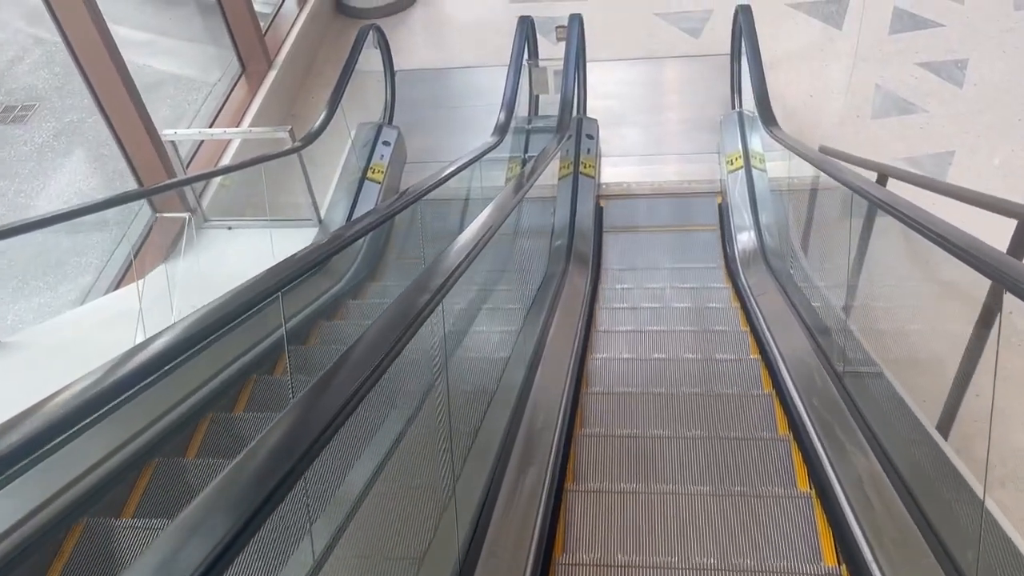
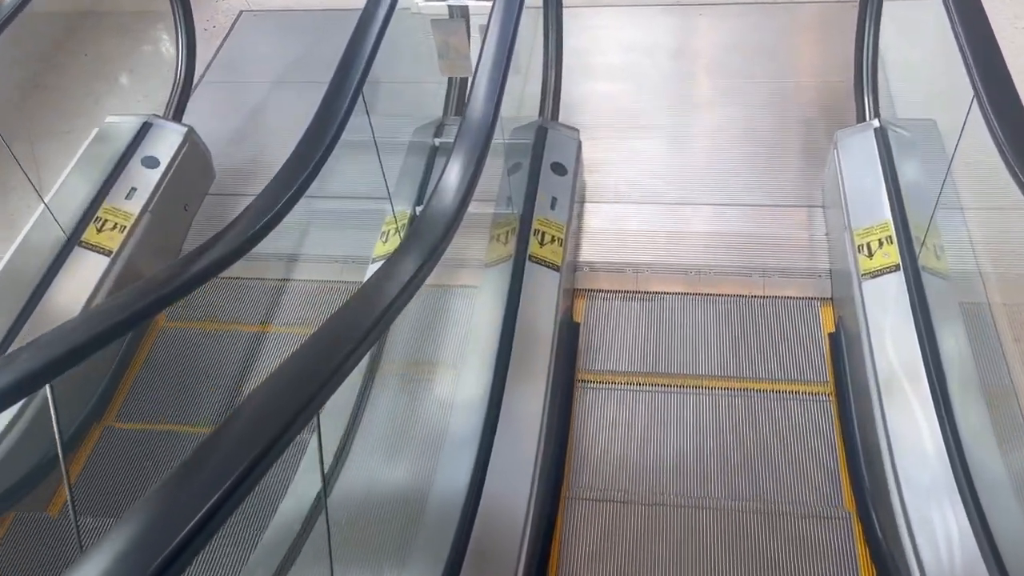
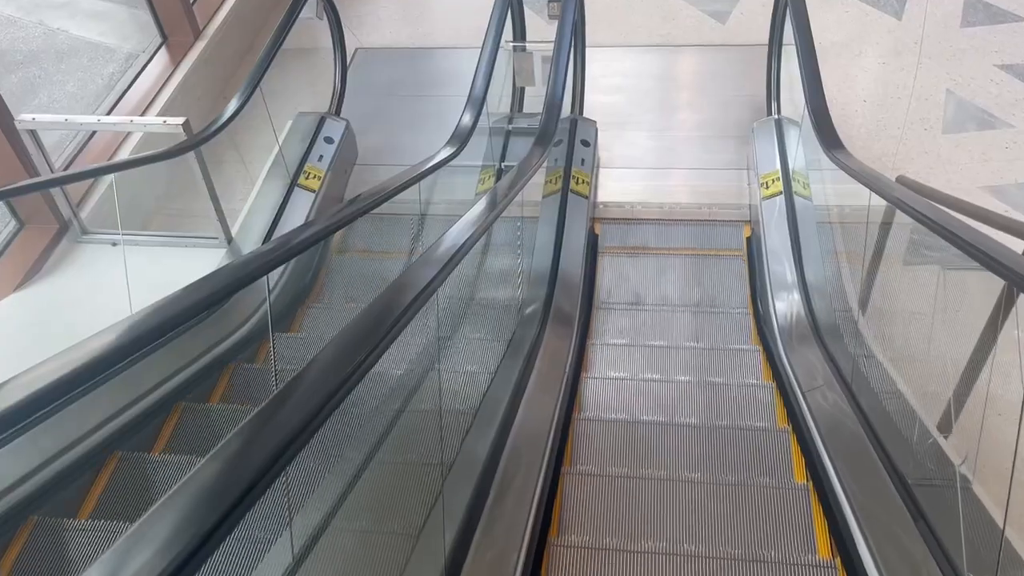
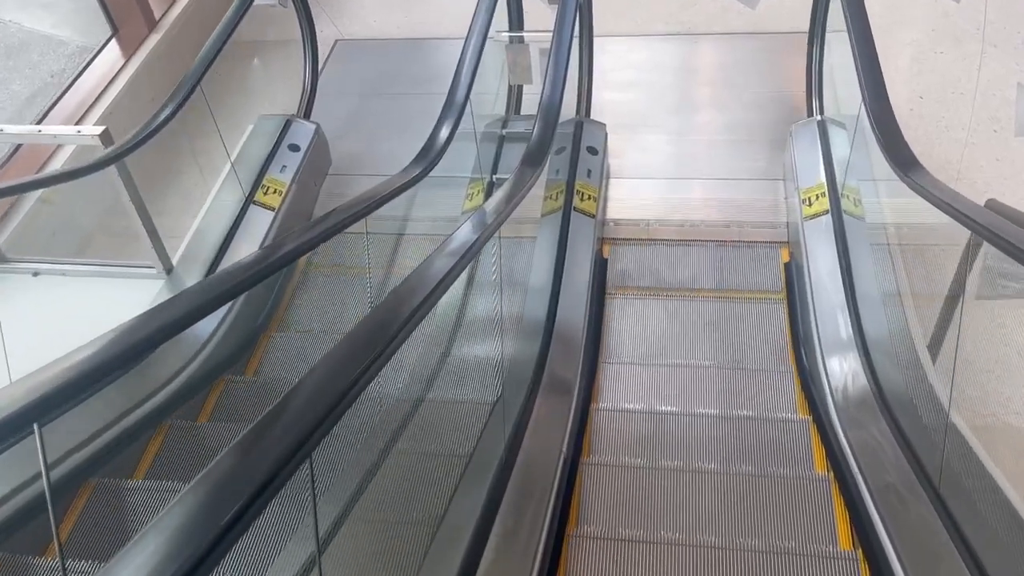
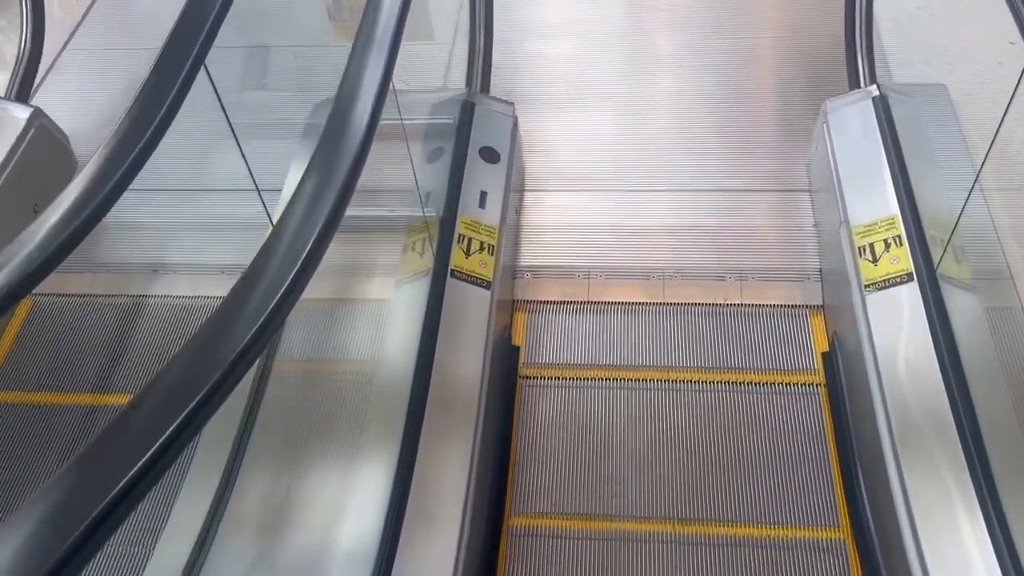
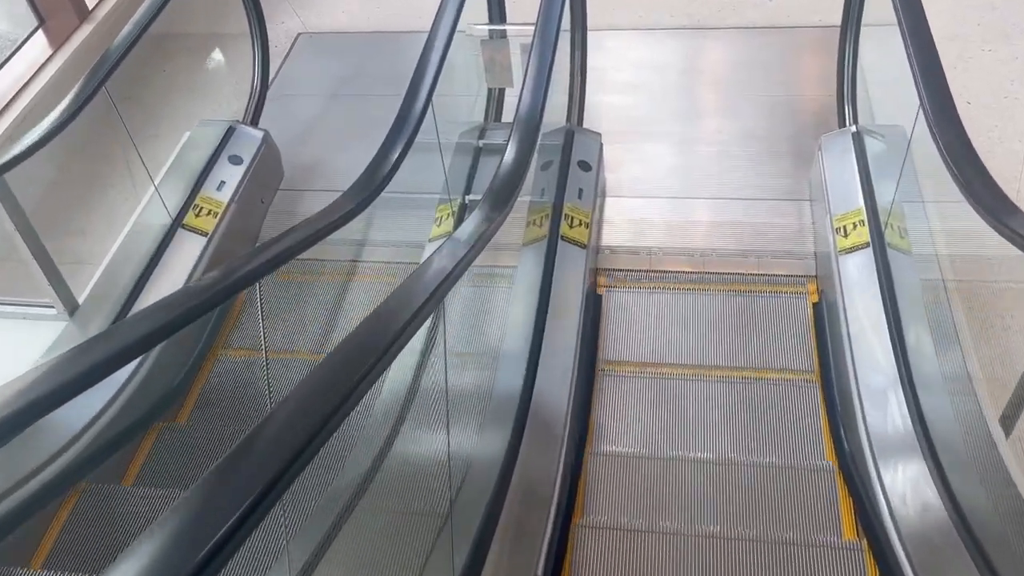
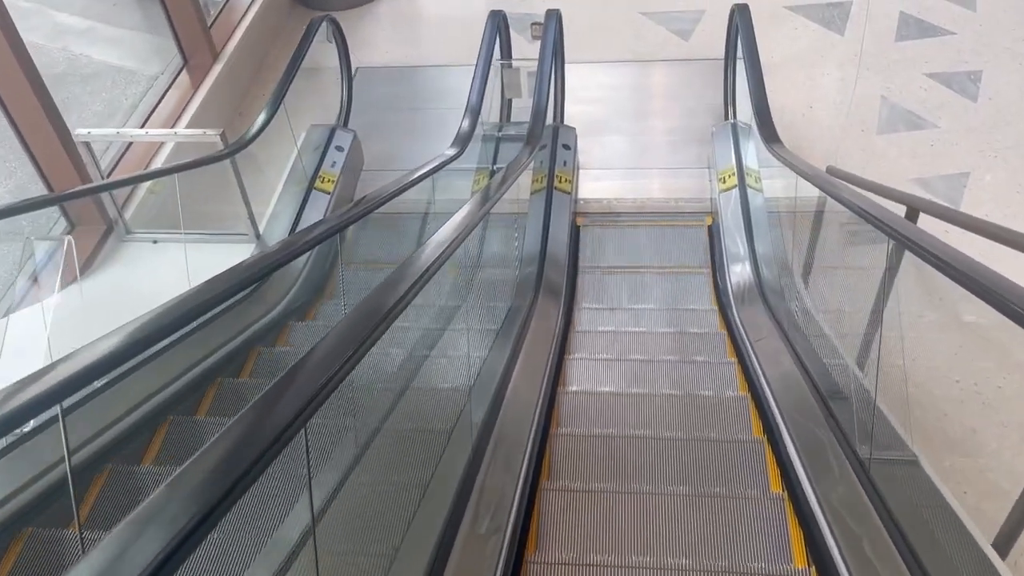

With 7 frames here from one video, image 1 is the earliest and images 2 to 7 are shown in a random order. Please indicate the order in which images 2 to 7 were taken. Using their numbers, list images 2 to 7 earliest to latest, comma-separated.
7, 3, 4, 6, 2, 5
